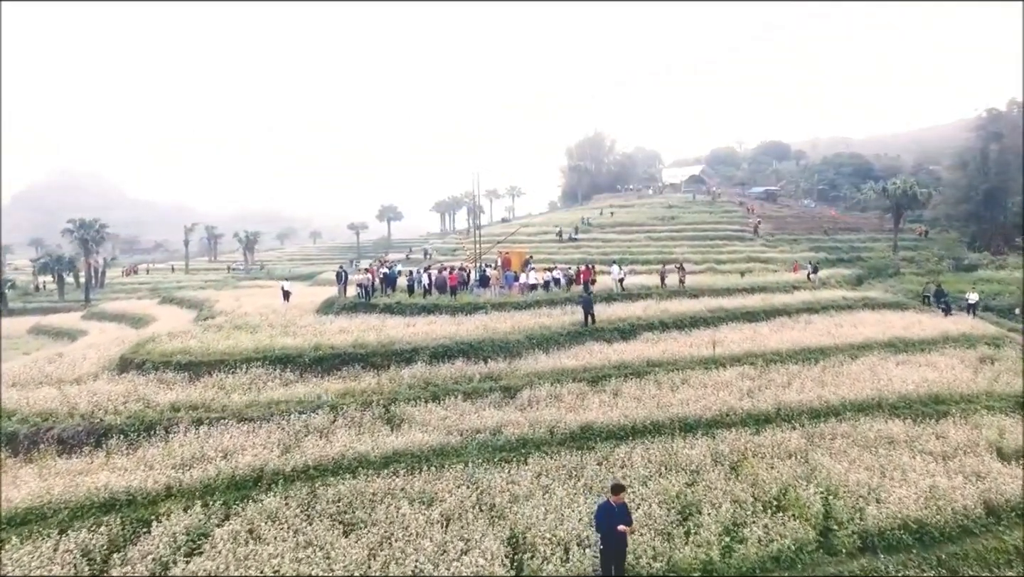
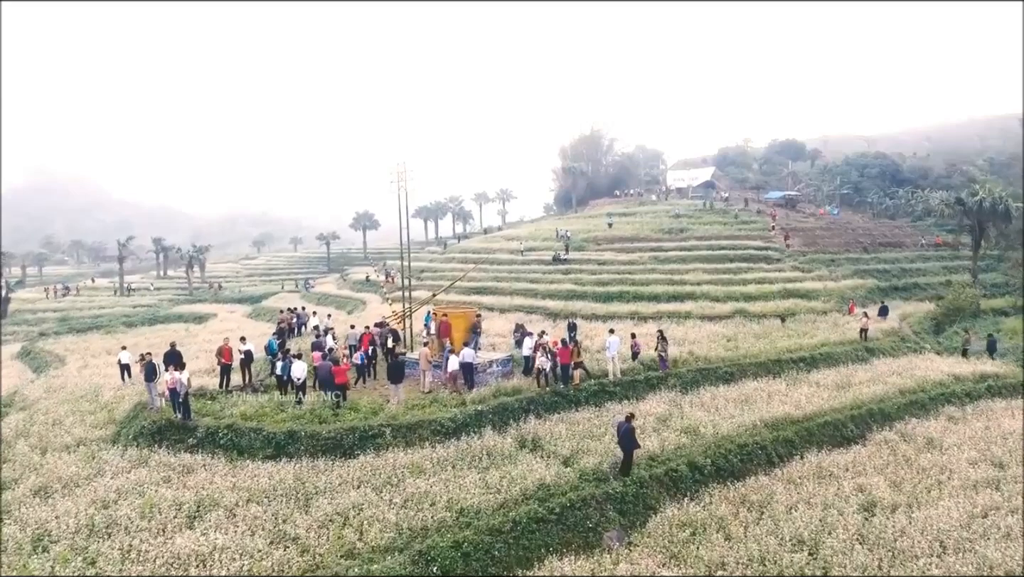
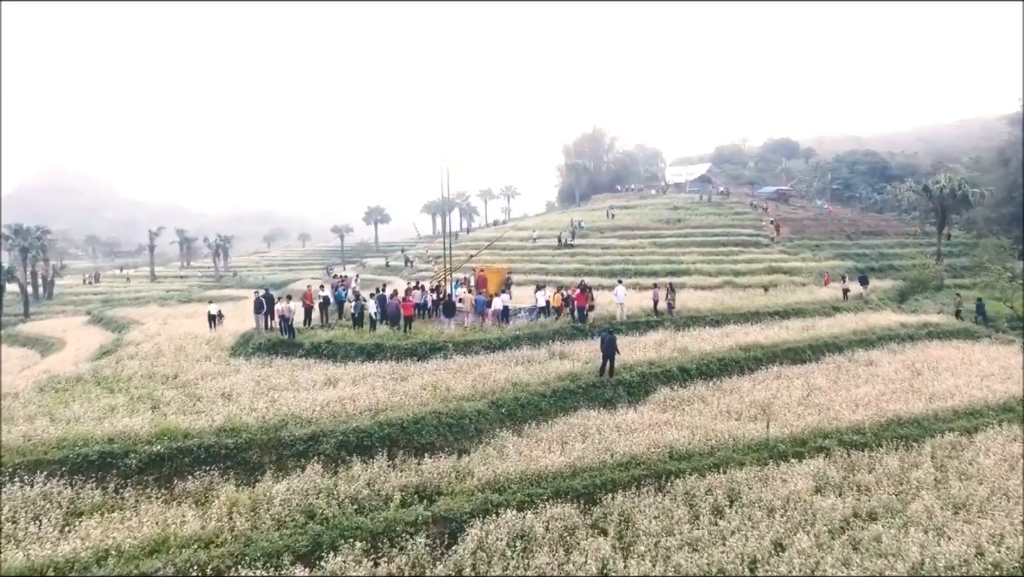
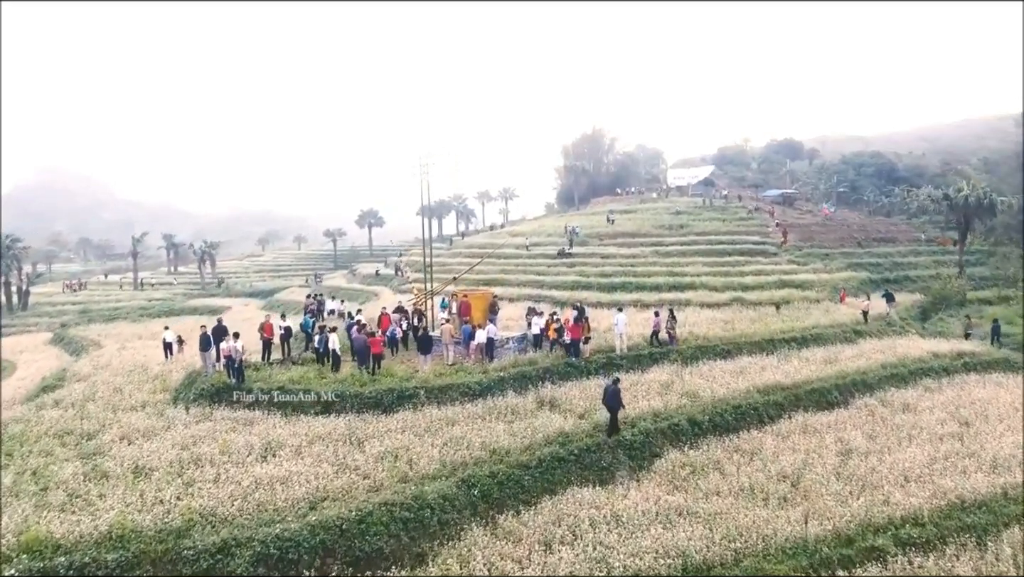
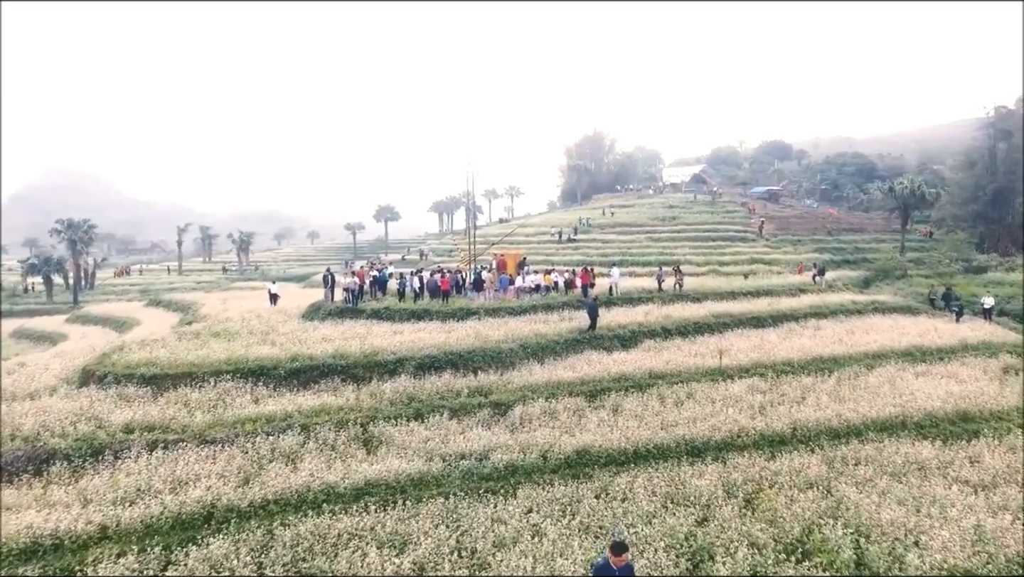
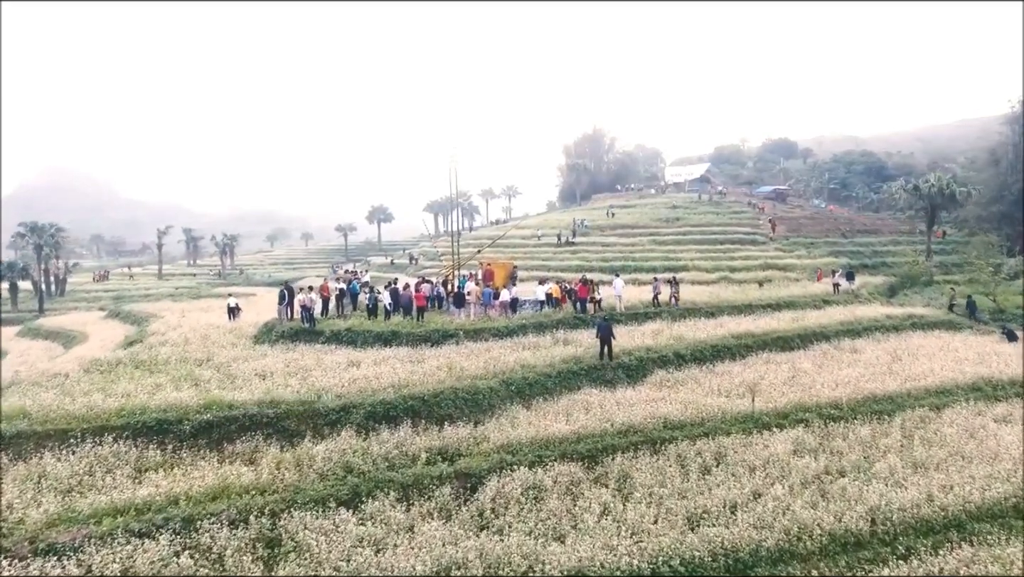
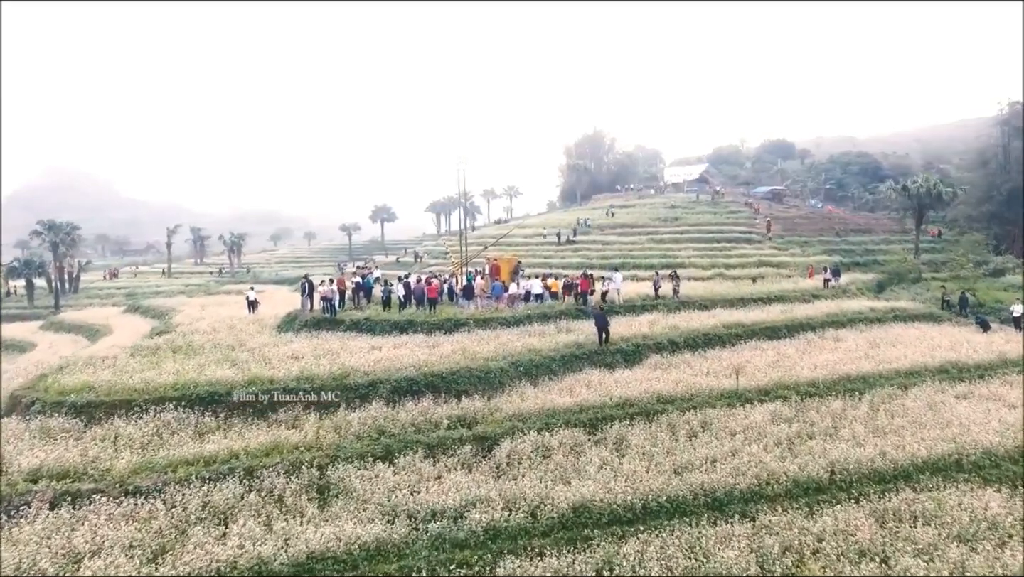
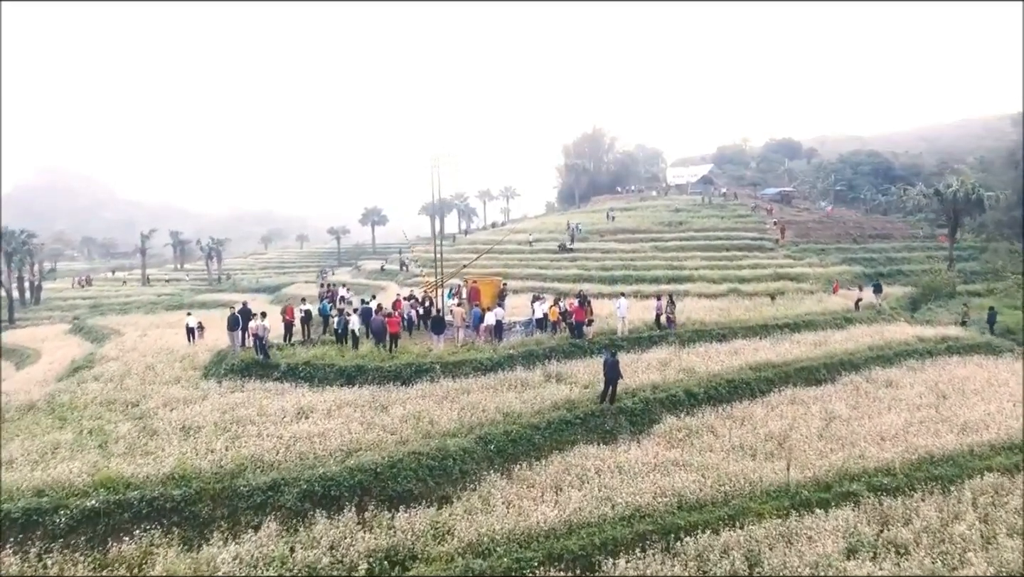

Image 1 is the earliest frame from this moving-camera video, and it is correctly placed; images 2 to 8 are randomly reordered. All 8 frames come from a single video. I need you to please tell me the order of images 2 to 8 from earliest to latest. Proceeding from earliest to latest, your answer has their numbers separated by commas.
5, 7, 6, 3, 8, 4, 2
